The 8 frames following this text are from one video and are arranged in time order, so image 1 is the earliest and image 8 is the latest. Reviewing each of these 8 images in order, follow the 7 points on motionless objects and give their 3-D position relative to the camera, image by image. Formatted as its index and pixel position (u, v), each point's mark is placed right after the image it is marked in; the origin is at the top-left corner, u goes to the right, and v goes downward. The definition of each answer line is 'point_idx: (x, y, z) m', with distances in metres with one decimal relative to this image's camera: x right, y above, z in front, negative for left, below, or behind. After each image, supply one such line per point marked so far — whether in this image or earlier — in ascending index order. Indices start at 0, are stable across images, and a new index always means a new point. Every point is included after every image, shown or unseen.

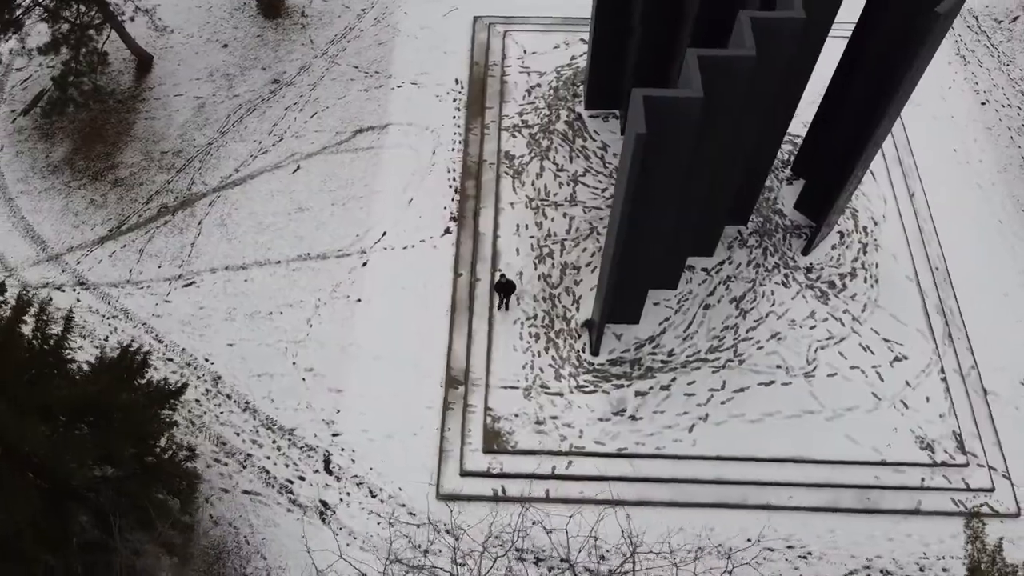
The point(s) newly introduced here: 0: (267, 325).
0: (-3.1, -0.5, +10.3) m
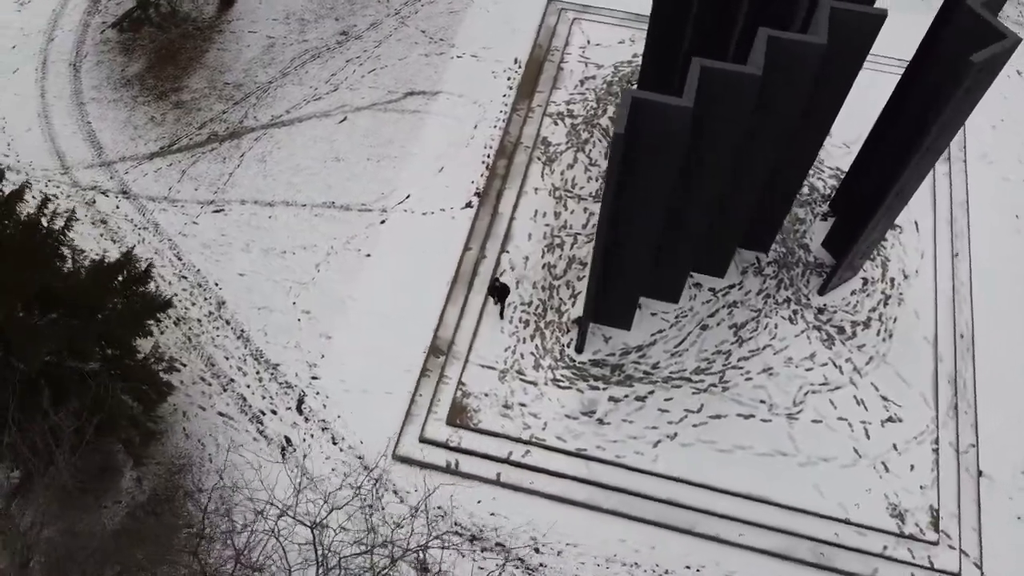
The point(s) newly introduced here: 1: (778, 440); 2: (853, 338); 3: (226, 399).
0: (-3.1, +0.3, +10.7) m
1: (+3.0, -1.7, +9.1) m
2: (+4.1, -0.6, +9.7) m
3: (-3.5, -1.3, +9.7) m
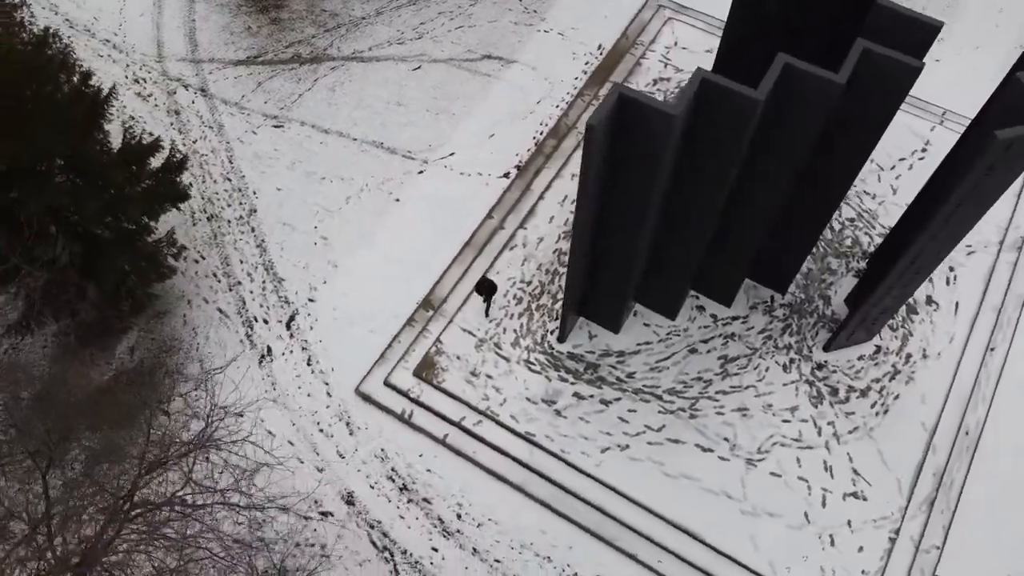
0: (-2.7, +1.4, +11.2) m
1: (+2.4, -2.1, +8.8) m
2: (+3.8, -1.3, +9.2) m
3: (-3.6, -0.1, +10.3) m
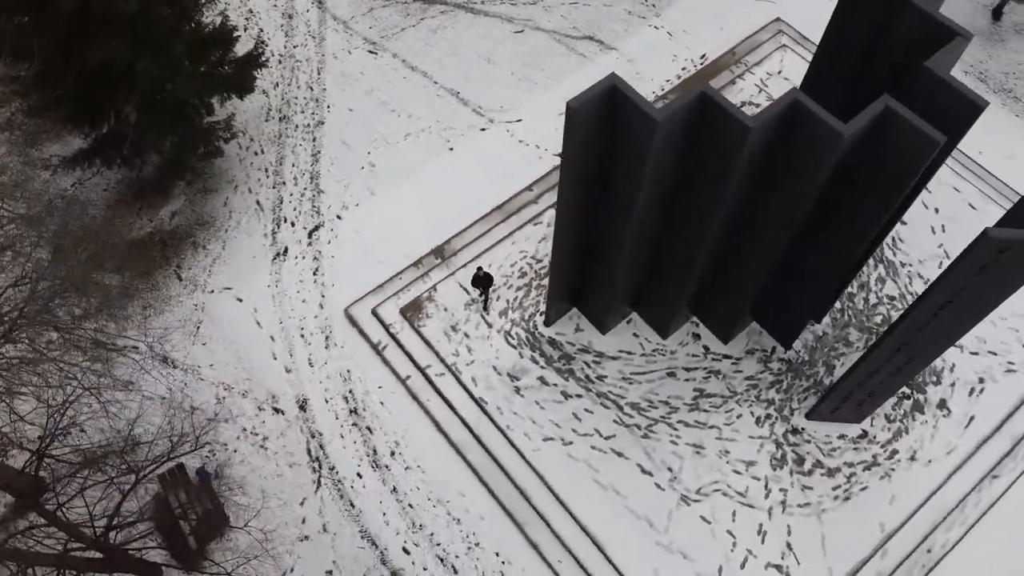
0: (-1.9, +2.5, +11.6) m
1: (+1.5, -2.4, +8.6) m
2: (+3.2, -2.0, +8.7) m
3: (-3.3, +1.3, +10.9) m
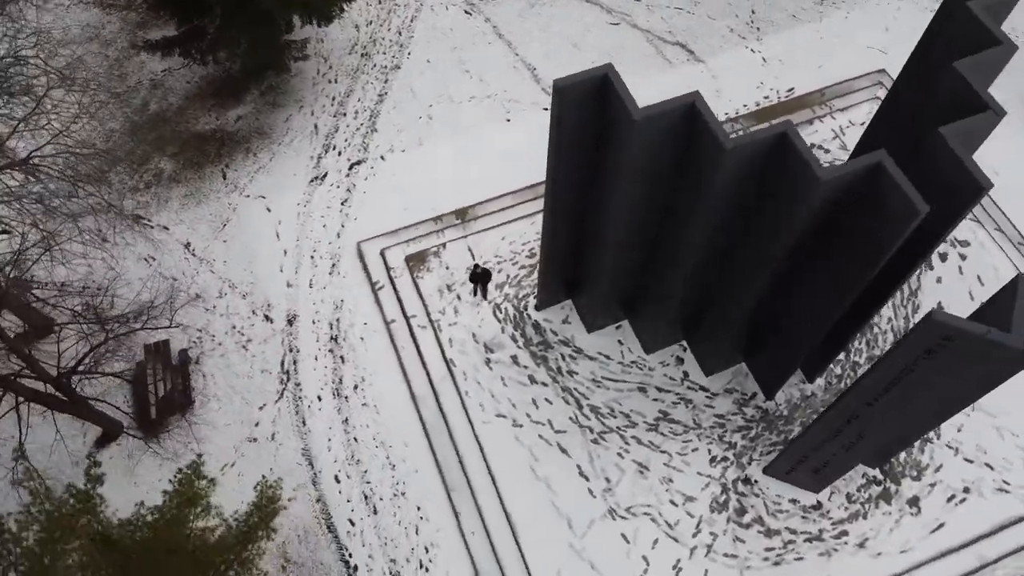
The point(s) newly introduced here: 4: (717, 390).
0: (-0.8, +3.1, +11.8) m
1: (+0.7, -2.4, +8.5) m
2: (+2.4, -2.5, +8.4) m
3: (-2.6, +2.4, +11.4) m
4: (+2.3, -1.1, +9.1) m
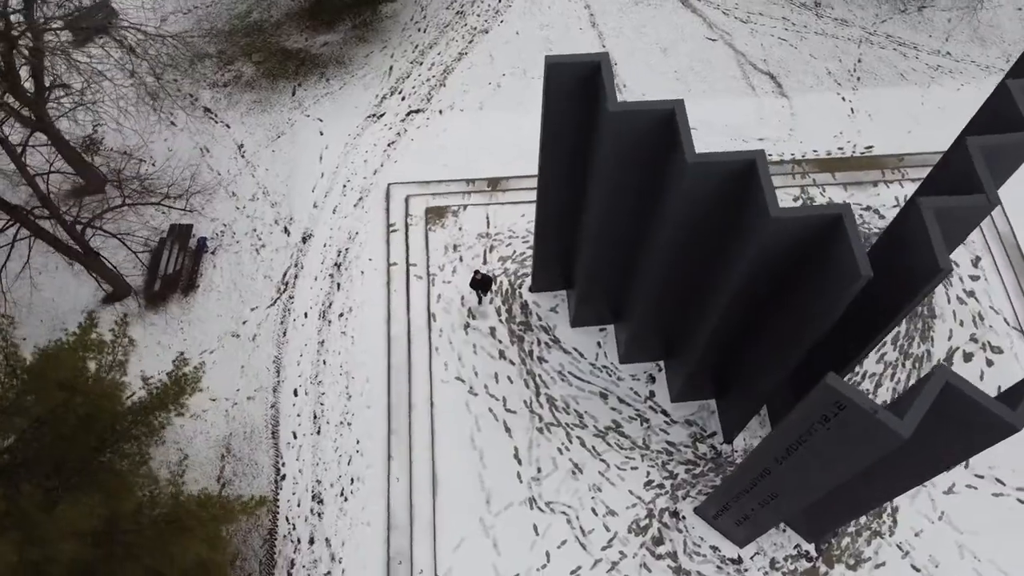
0: (+0.4, +3.5, +11.9) m
1: (-0.1, -2.2, +8.5) m
2: (+1.4, -2.8, +8.2) m
3: (-1.6, +3.3, +11.8) m
4: (+1.8, -1.4, +8.8) m
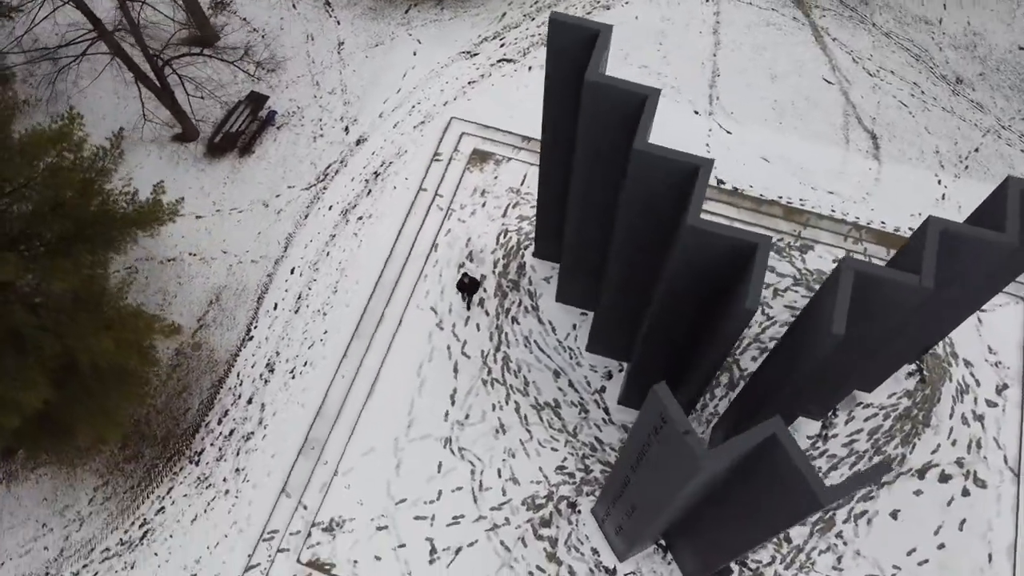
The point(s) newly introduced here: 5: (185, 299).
0: (+2.0, +3.6, +11.8) m
1: (-1.0, -1.5, +8.8) m
2: (+0.2, -2.6, +8.3) m
3: (+0.1, +4.1, +12.0) m
4: (+1.1, -1.4, +8.8) m
5: (-4.0, -0.1, +9.8) m
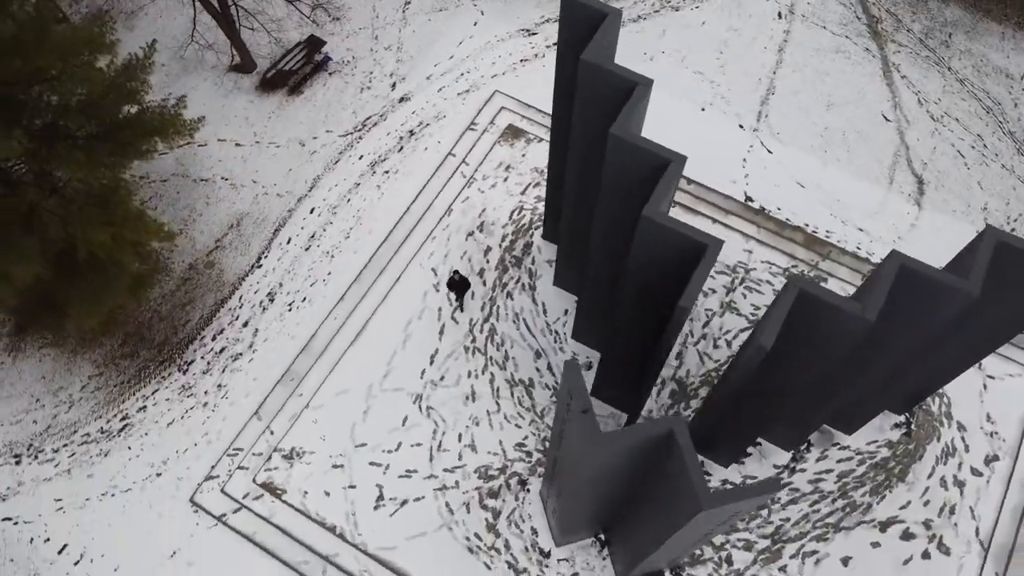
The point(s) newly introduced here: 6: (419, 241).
0: (+2.9, +3.5, +11.7) m
1: (-1.3, -1.0, +9.0) m
2: (-0.3, -2.3, +8.4) m
3: (+1.1, +4.3, +12.0) m
4: (+0.8, -1.3, +8.8) m
5: (-3.9, +0.9, +10.3) m
6: (-1.1, +0.6, +9.9) m
